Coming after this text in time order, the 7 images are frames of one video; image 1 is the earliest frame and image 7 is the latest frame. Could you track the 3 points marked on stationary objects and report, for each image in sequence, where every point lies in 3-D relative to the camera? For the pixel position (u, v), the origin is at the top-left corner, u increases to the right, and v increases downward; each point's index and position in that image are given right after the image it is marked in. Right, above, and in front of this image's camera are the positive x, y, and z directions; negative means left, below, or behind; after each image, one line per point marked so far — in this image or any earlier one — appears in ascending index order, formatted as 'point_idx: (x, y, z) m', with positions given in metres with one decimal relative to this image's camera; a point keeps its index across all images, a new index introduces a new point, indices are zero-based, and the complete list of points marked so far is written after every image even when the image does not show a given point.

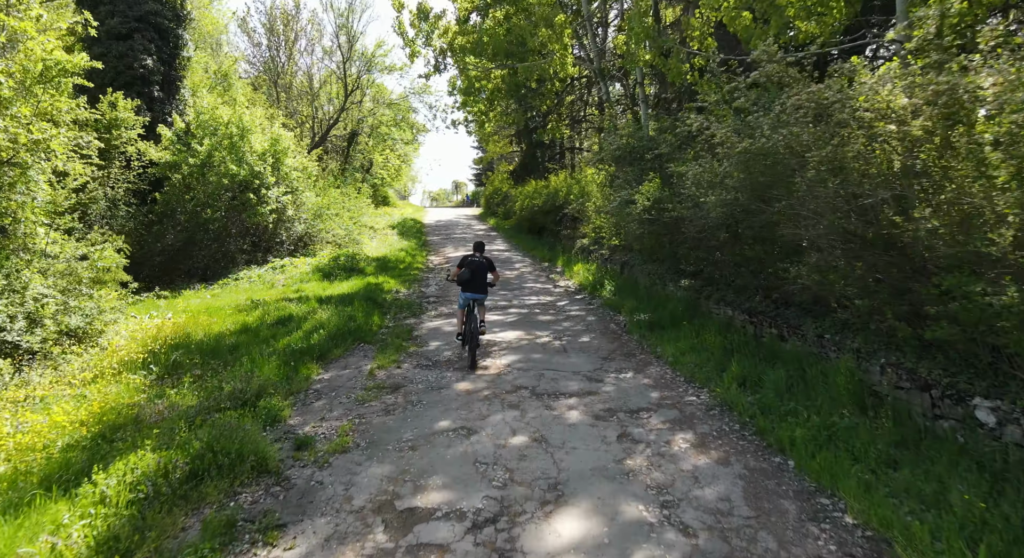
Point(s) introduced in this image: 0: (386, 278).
0: (-3.2, 0.0, +15.4) m
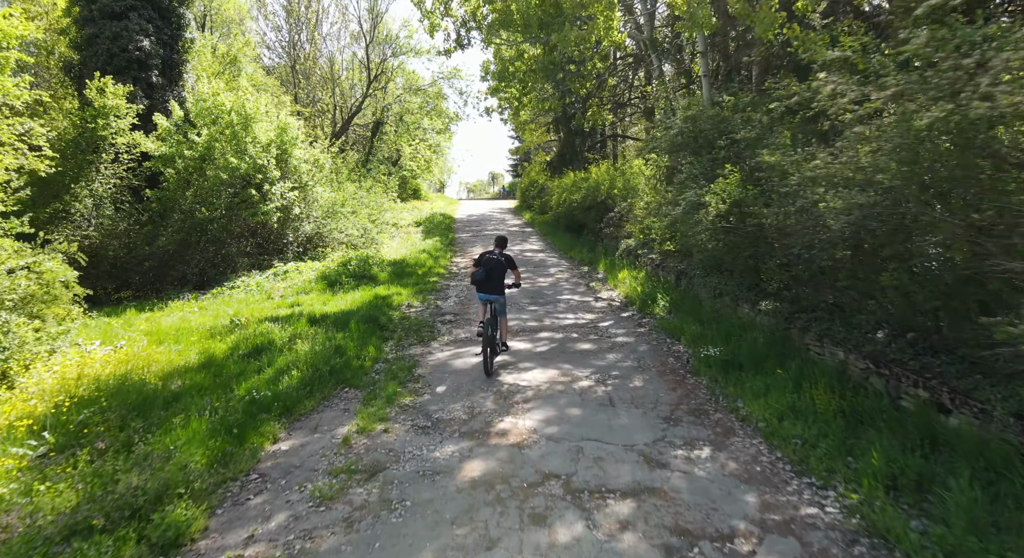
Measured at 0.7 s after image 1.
0: (-2.5, -0.2, +13.3) m
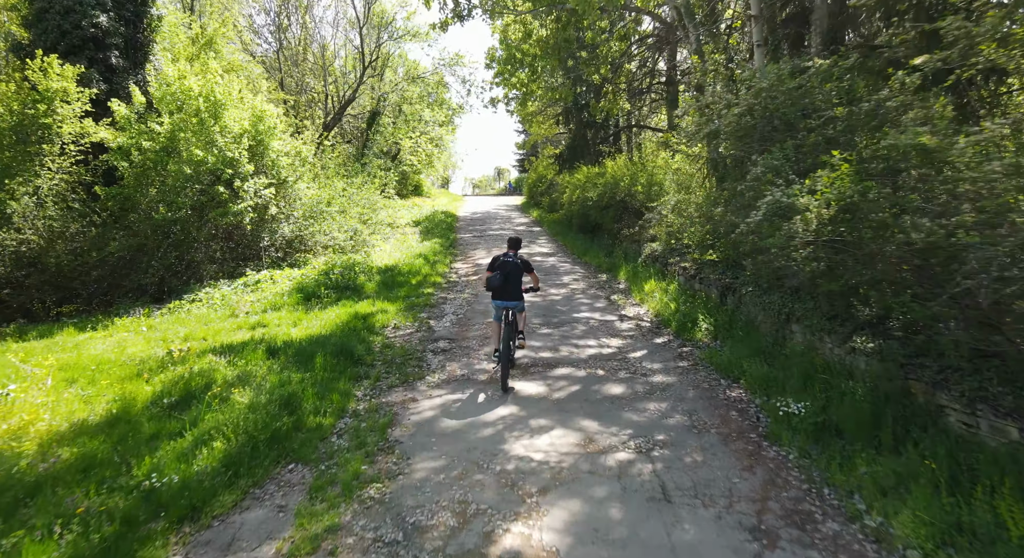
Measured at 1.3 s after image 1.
0: (-2.4, -0.5, +11.3) m
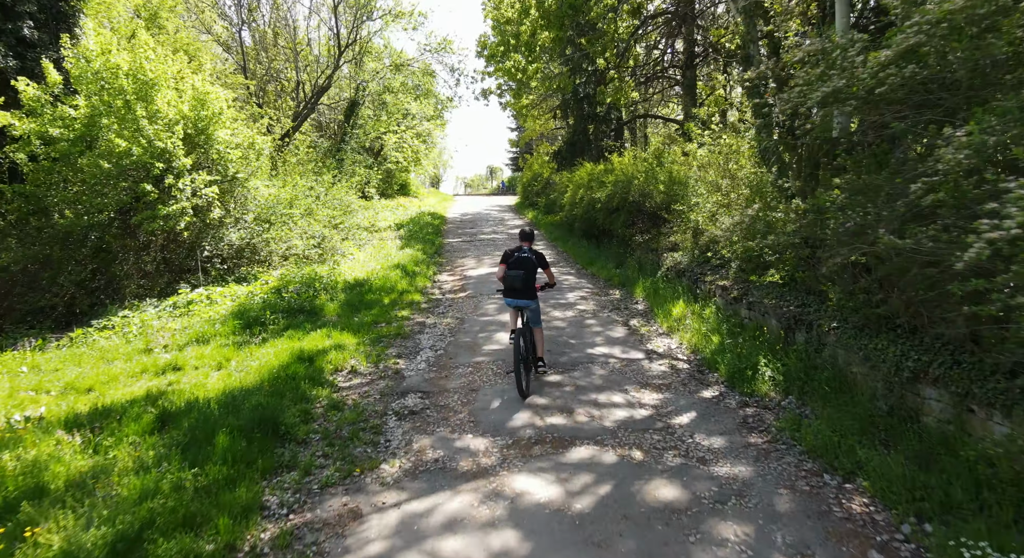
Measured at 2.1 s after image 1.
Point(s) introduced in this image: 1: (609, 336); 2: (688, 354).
0: (-2.4, -0.8, +8.8) m
1: (+1.4, -0.8, +9.2) m
2: (+2.3, -1.0, +8.2) m
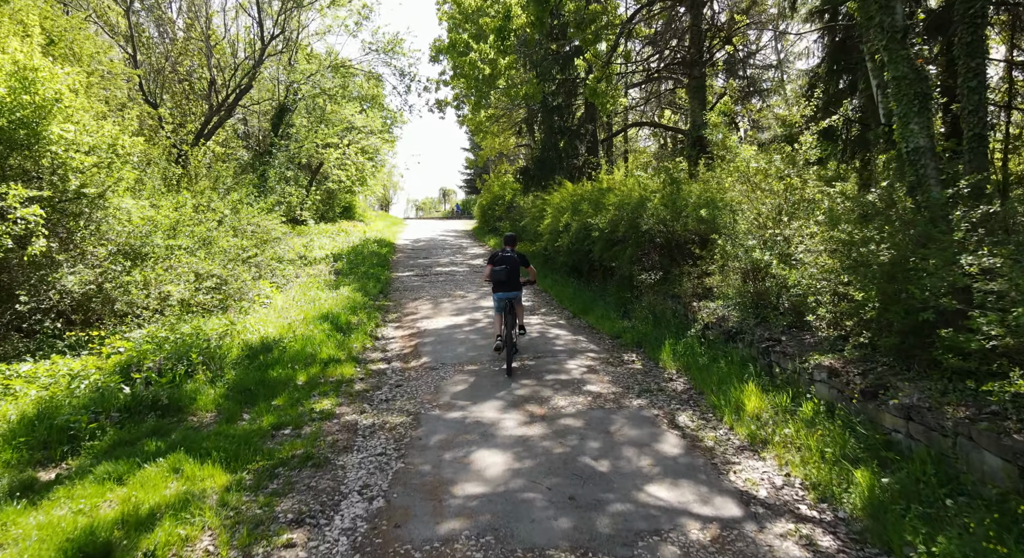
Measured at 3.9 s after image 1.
0: (-2.5, -1.5, +4.9) m
1: (+1.3, -1.6, +5.6) m
2: (+2.3, -1.7, +4.6) m
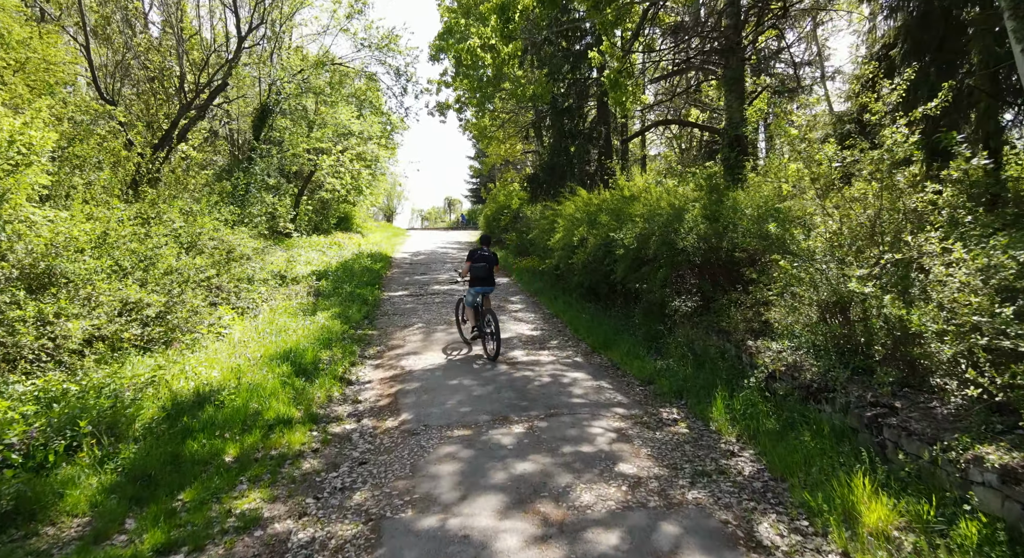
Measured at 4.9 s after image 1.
0: (-2.5, -1.8, +2.9) m
1: (+1.3, -1.9, +3.5) m
2: (+2.3, -2.0, +2.5) m
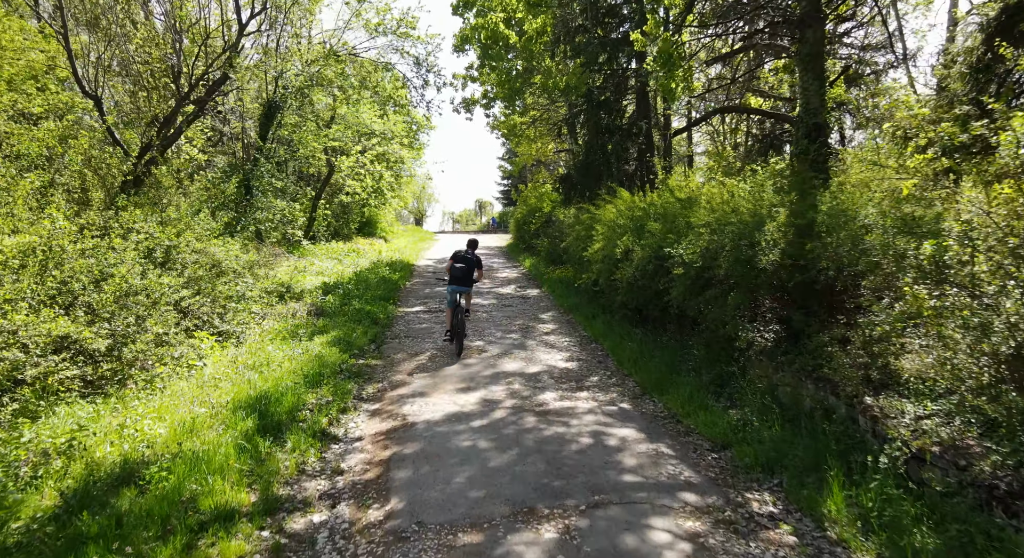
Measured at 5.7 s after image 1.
0: (-2.5, -2.1, +1.1) m
1: (+1.4, -2.2, +1.5) m
2: (+2.3, -2.3, +0.5) m
